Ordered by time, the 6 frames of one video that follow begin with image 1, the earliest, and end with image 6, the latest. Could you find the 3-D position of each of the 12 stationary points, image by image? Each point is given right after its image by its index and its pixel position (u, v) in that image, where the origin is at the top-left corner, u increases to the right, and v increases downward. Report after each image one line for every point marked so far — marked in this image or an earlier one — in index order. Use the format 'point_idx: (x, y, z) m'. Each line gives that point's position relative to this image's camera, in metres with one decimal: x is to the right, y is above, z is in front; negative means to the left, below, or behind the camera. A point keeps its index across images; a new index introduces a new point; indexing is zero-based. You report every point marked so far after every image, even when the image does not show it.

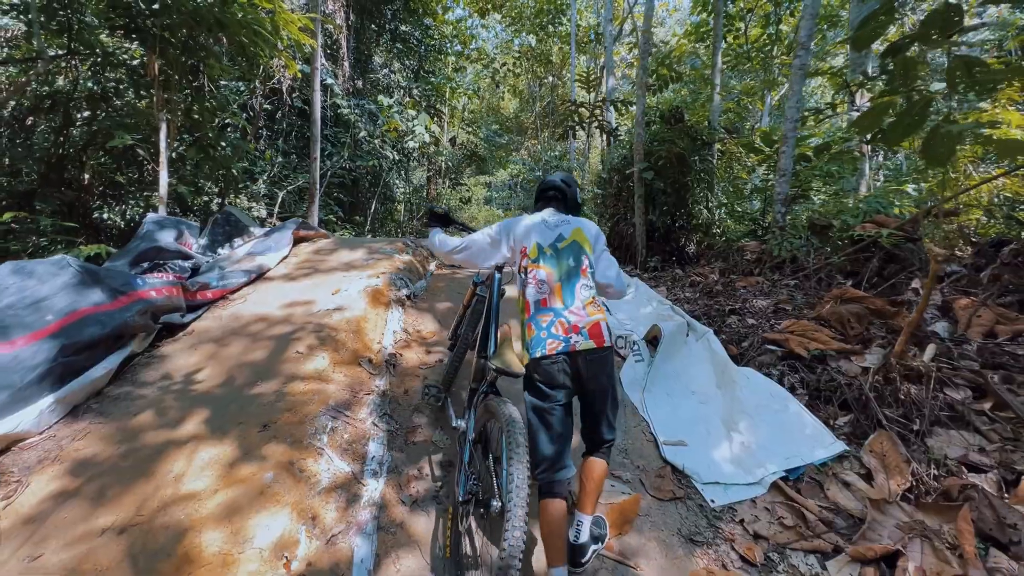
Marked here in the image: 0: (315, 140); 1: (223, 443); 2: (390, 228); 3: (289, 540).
0: (-3.0, +2.3, +6.6) m
1: (-1.3, -0.7, +1.9) m
2: (-3.0, +1.5, +9.9) m
3: (-0.8, -0.9, +1.5) m
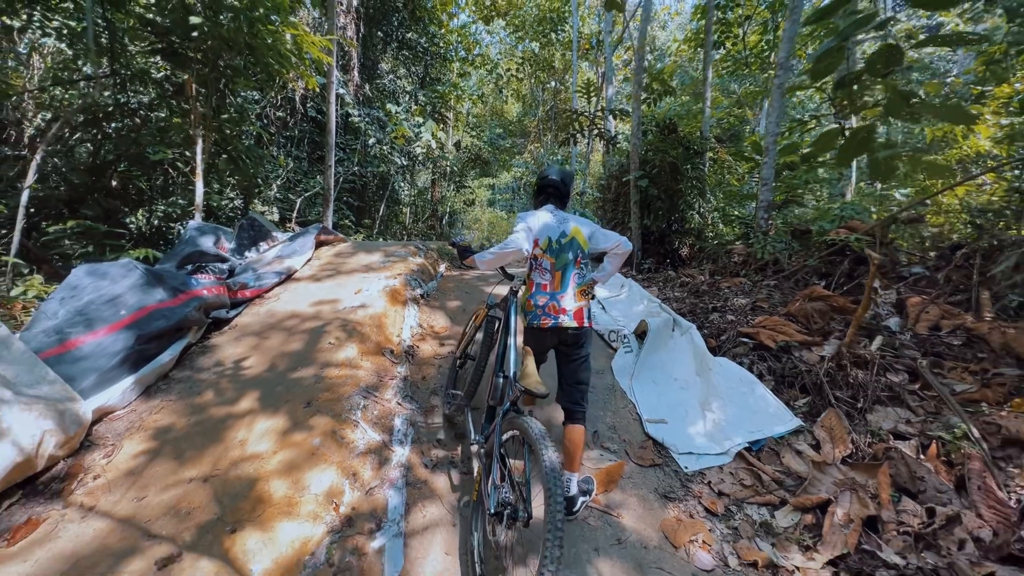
0: (-3.0, +2.3, +7.0) m
1: (-1.2, -0.7, +2.2) m
2: (-2.9, +1.4, +10.3) m
3: (-0.8, -0.9, +1.9) m
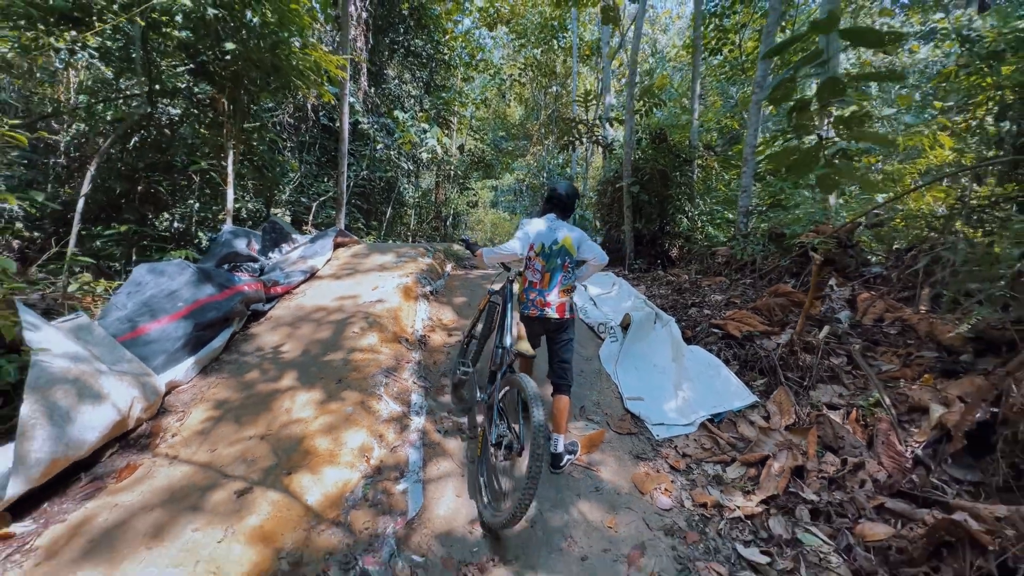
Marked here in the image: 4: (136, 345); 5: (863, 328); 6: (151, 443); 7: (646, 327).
0: (-3.0, +2.3, +7.4) m
1: (-1.2, -0.6, +2.7) m
2: (-2.9, +1.5, +10.8) m
3: (-0.8, -0.9, +2.3) m
4: (-2.4, -0.4, +2.7) m
5: (+2.5, -0.3, +3.0) m
6: (-1.9, -0.8, +2.3) m
7: (+1.1, -0.3, +3.5) m
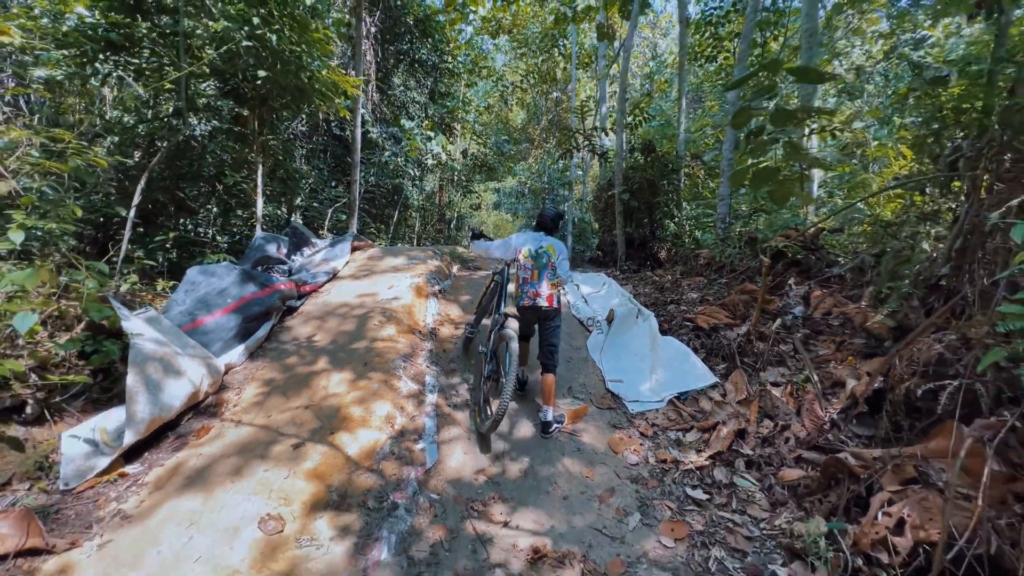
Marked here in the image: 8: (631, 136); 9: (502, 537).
0: (-2.9, +2.3, +8.0) m
1: (-1.3, -0.6, +3.2) m
2: (-2.8, +1.4, +11.3) m
3: (-0.8, -0.8, +2.9) m
4: (-2.4, -0.3, +3.2) m
5: (+2.5, -0.3, +3.5) m
6: (-2.0, -0.8, +2.8) m
7: (+1.1, -0.3, +4.0) m
8: (+2.2, +2.9, +7.9) m
9: (-0.1, -1.3, +2.2) m
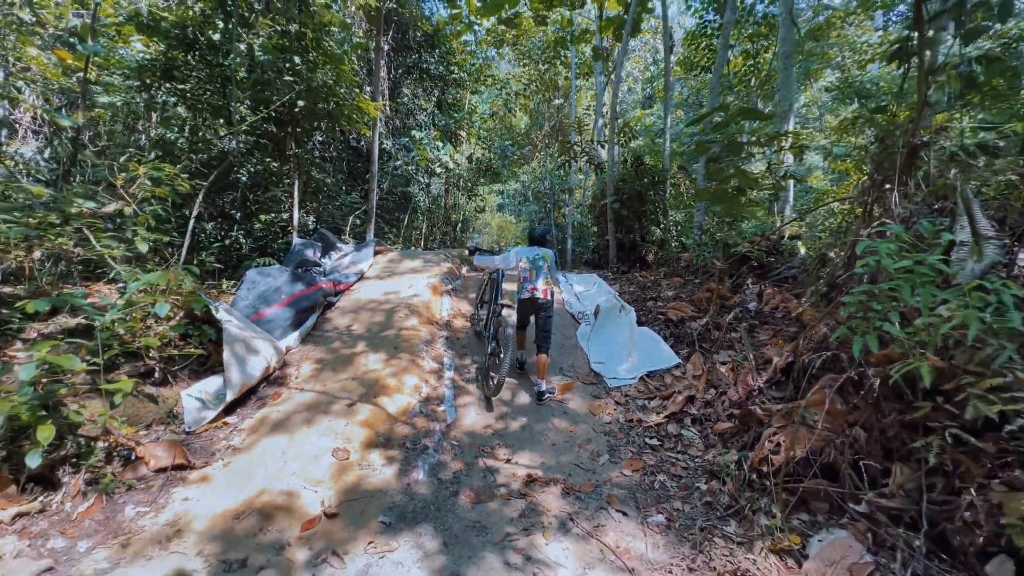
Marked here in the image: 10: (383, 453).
0: (-2.9, +2.3, +8.8) m
1: (-1.2, -0.6, +4.0) m
2: (-2.7, +1.5, +12.1) m
3: (-0.8, -0.8, +3.7) m
4: (-2.4, -0.3, +4.1) m
5: (+2.5, -0.3, +4.3) m
6: (-1.9, -0.8, +3.6) m
7: (+1.1, -0.3, +4.8) m
8: (+2.3, +2.9, +8.7) m
9: (0.0, -1.3, +3.0) m
10: (-0.9, -1.1, +2.9) m
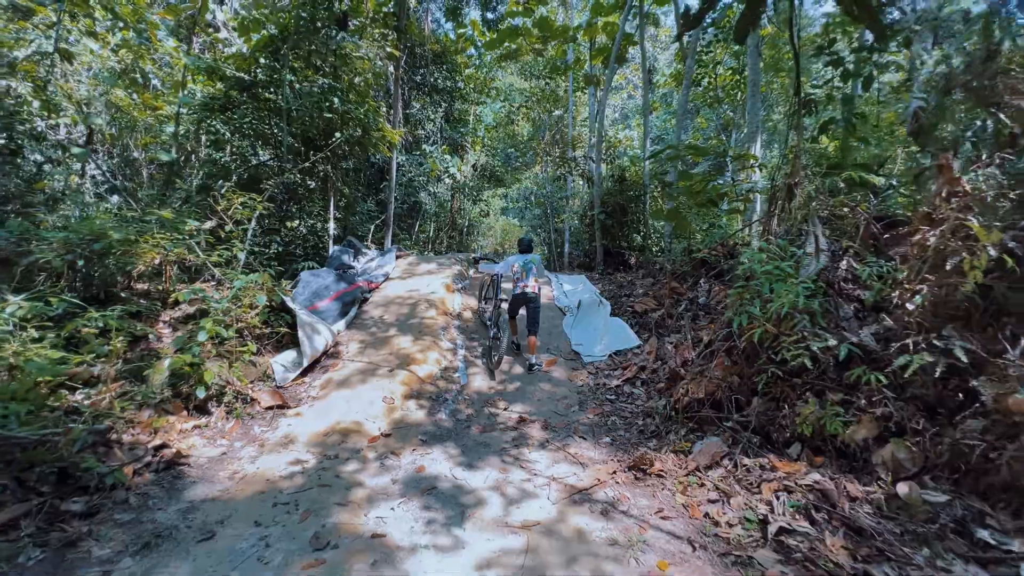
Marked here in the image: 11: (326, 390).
0: (-2.9, +2.3, +10.0) m
1: (-1.3, -0.6, +5.2) m
2: (-2.7, +1.5, +13.4) m
3: (-0.8, -0.8, +4.9) m
4: (-2.4, -0.3, +5.3) m
5: (+2.5, -0.2, +5.5) m
6: (-2.0, -0.8, +4.9) m
7: (+1.1, -0.3, +6.0) m
8: (+2.3, +2.9, +9.9) m
9: (-0.1, -1.2, +4.2) m
10: (-0.9, -1.1, +4.1) m
11: (-1.8, -1.0, +4.2) m
